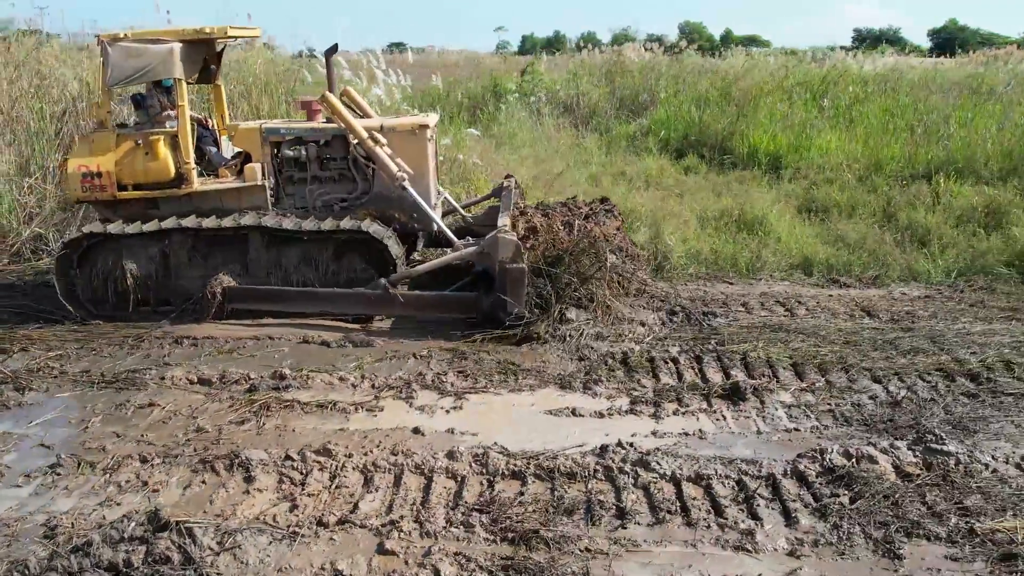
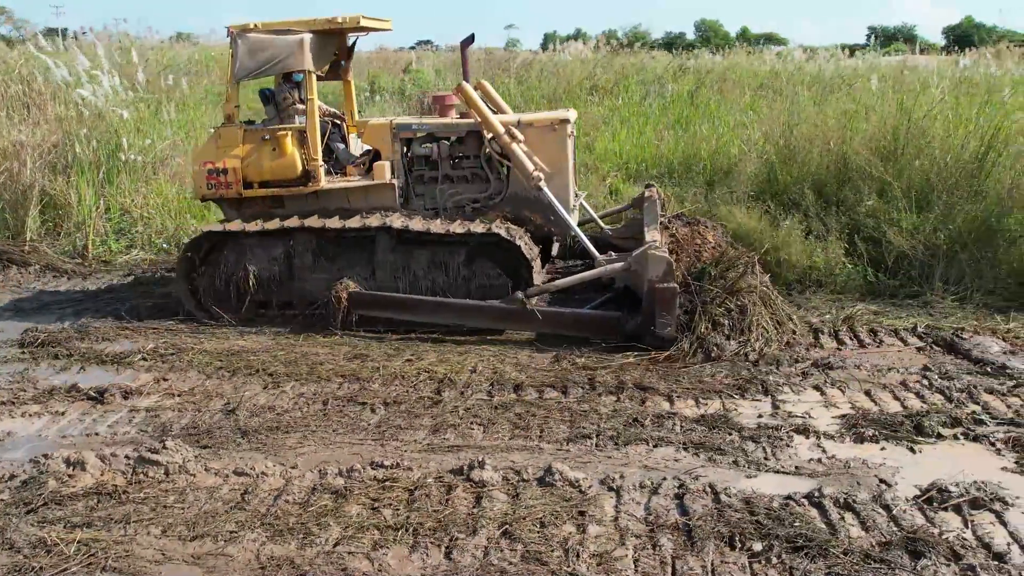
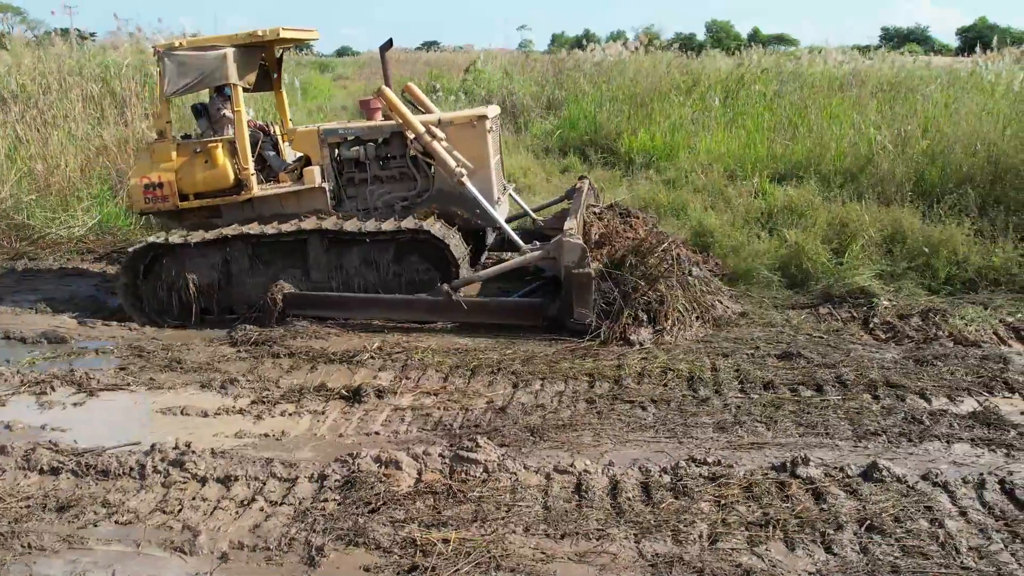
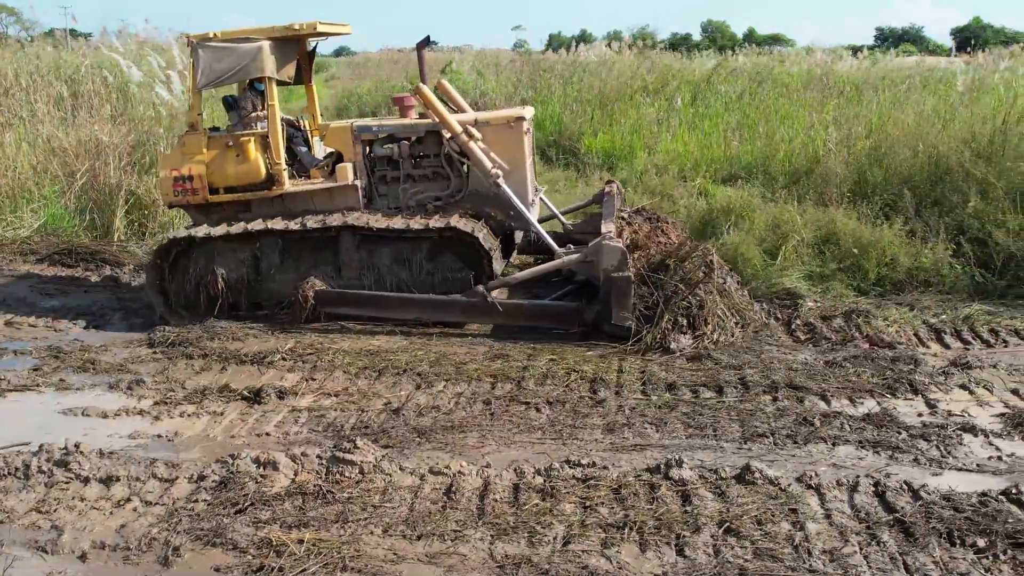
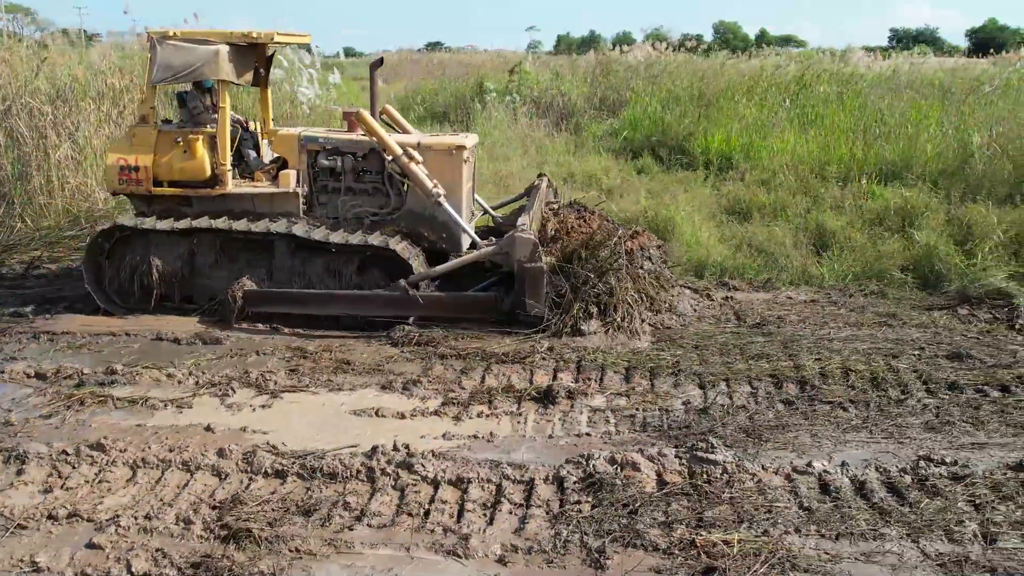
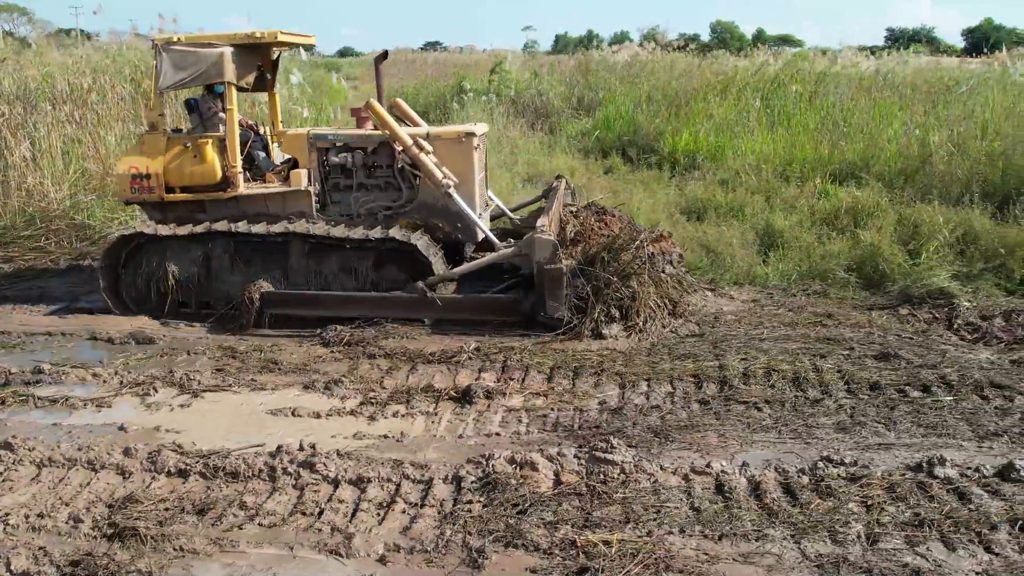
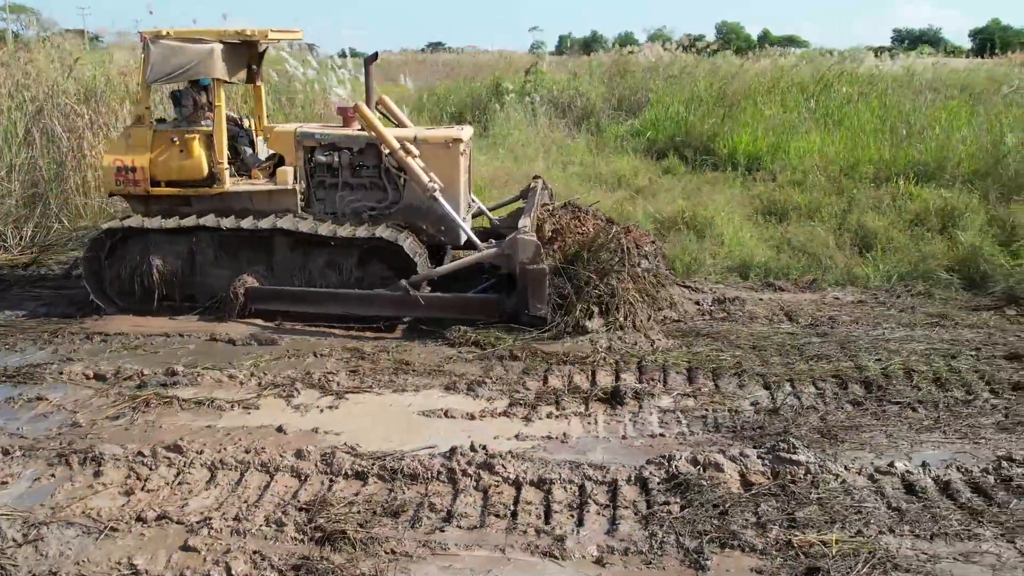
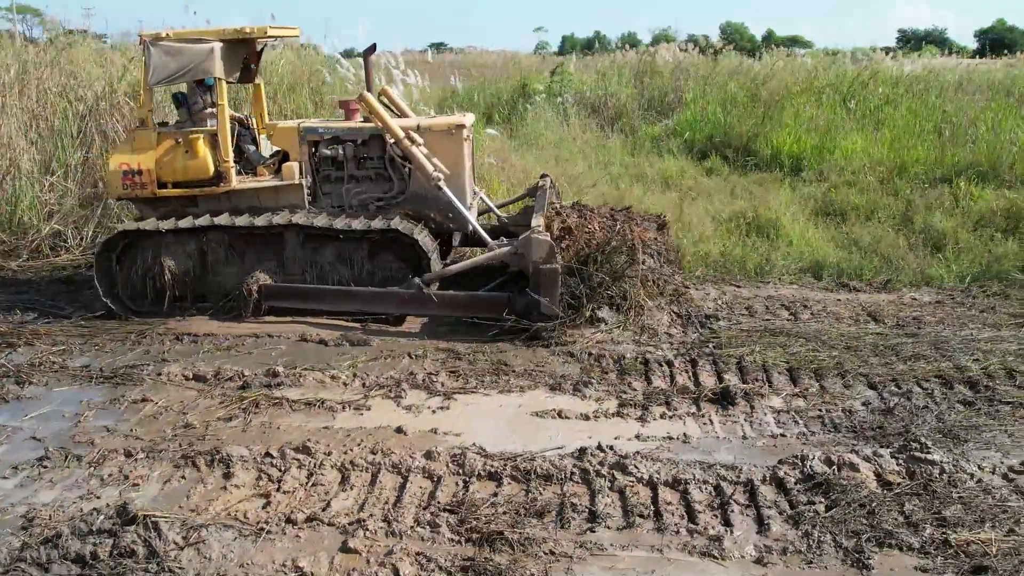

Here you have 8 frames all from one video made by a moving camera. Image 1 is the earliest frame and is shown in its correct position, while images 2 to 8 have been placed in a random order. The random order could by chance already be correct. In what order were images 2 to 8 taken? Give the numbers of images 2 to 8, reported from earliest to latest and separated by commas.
8, 7, 5, 6, 3, 4, 2
